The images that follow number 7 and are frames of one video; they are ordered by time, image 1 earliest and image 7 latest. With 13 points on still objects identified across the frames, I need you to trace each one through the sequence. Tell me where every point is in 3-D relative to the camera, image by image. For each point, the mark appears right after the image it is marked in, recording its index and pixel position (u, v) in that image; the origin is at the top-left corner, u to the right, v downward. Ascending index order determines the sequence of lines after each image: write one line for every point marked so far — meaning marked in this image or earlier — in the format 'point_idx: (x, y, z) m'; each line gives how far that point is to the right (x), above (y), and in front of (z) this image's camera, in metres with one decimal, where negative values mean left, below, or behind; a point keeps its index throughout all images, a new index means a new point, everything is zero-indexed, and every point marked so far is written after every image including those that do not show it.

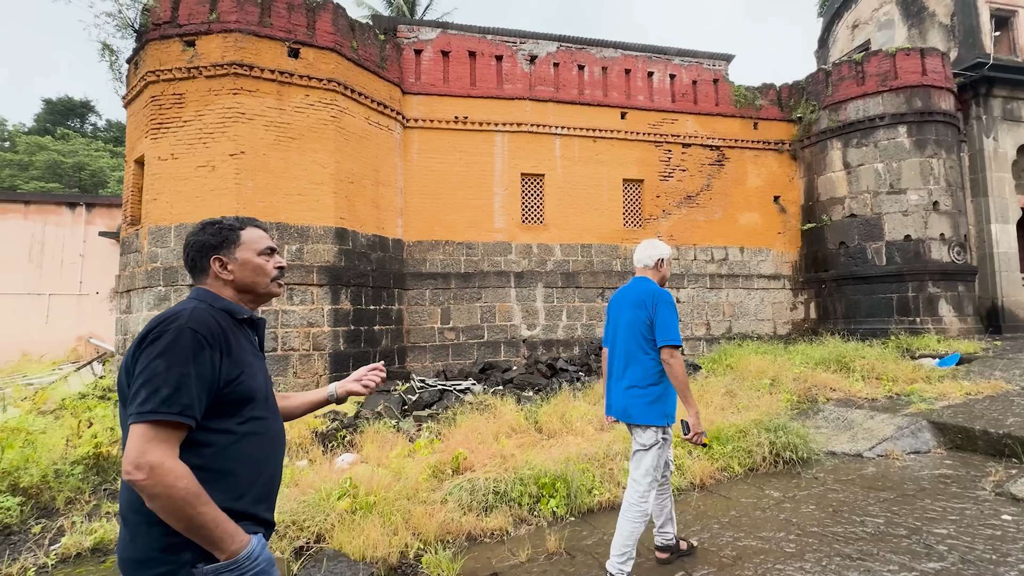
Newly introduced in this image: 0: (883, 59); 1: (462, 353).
0: (+7.0, +4.3, +8.5) m
1: (-0.9, -1.1, +7.9) m
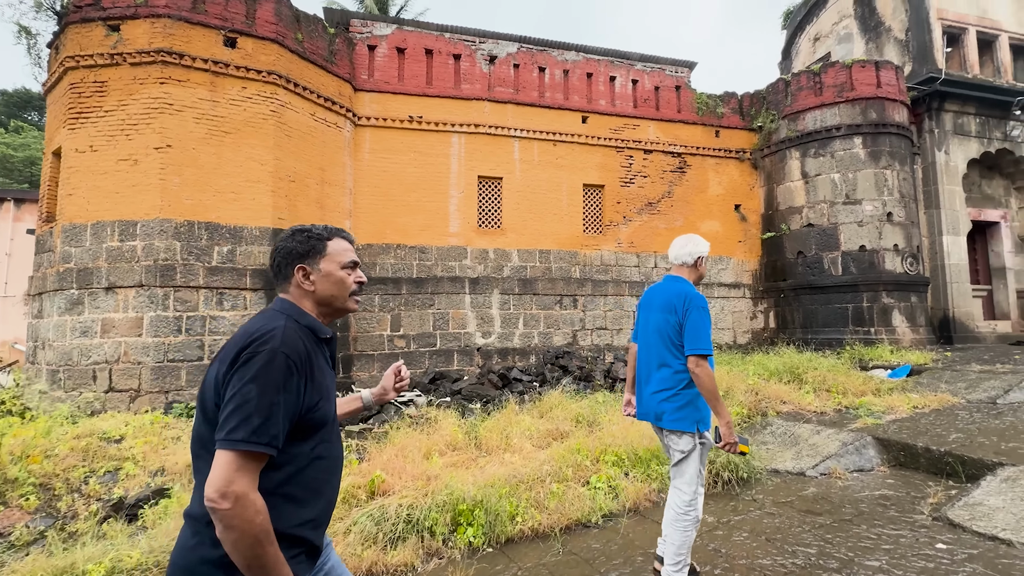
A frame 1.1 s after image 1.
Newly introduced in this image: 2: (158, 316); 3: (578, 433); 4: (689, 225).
0: (+6.2, +4.1, +8.6) m
1: (-1.7, -1.2, +7.5) m
2: (-4.5, -0.3, +5.7) m
3: (+0.7, -1.5, +4.8) m
4: (+3.6, +1.3, +9.1) m
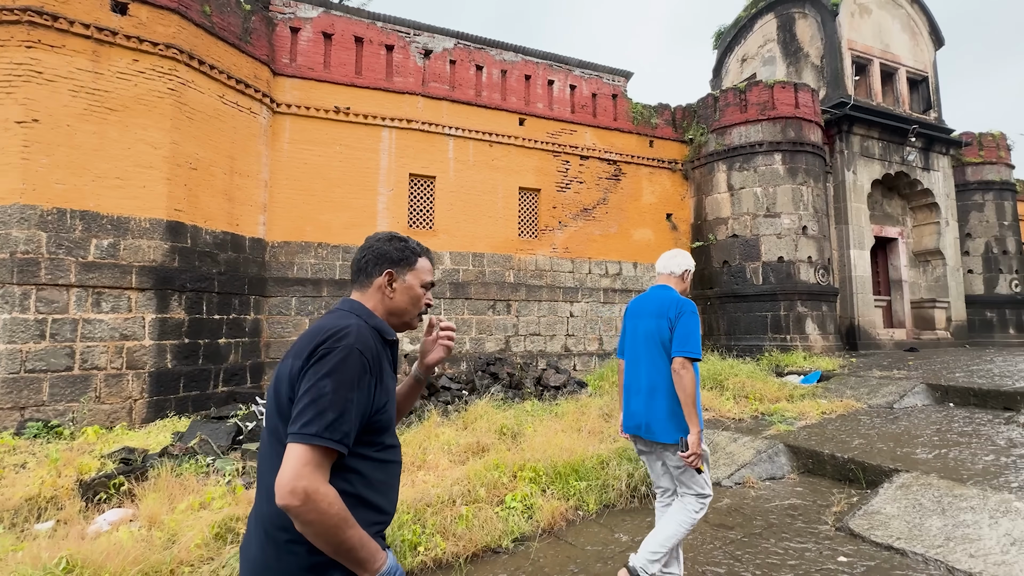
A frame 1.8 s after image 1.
0: (+5.0, +4.0, +9.0) m
1: (-2.8, -1.3, +7.0) m
2: (-5.3, -0.3, +4.8) m
3: (-0.1, -1.6, +4.5) m
4: (+2.3, +1.1, +9.1) m
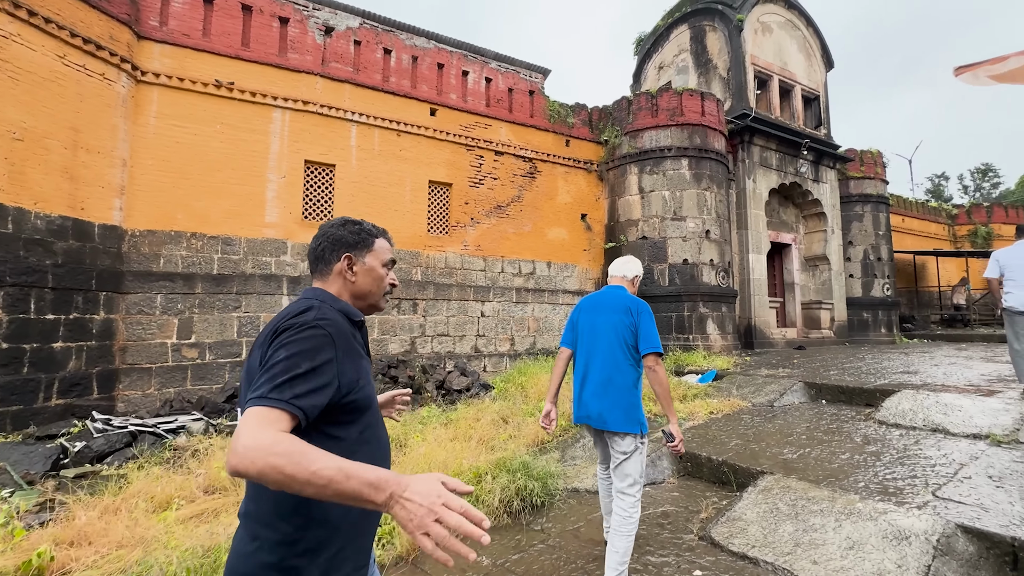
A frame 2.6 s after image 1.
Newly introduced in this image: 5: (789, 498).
0: (+3.3, +3.9, +9.2) m
1: (-4.2, -1.2, +6.2) m
2: (-6.4, -0.3, +3.7) m
3: (-1.2, -1.6, +4.1) m
4: (+0.5, +1.1, +9.0) m
5: (+1.9, -1.4, +3.1) m
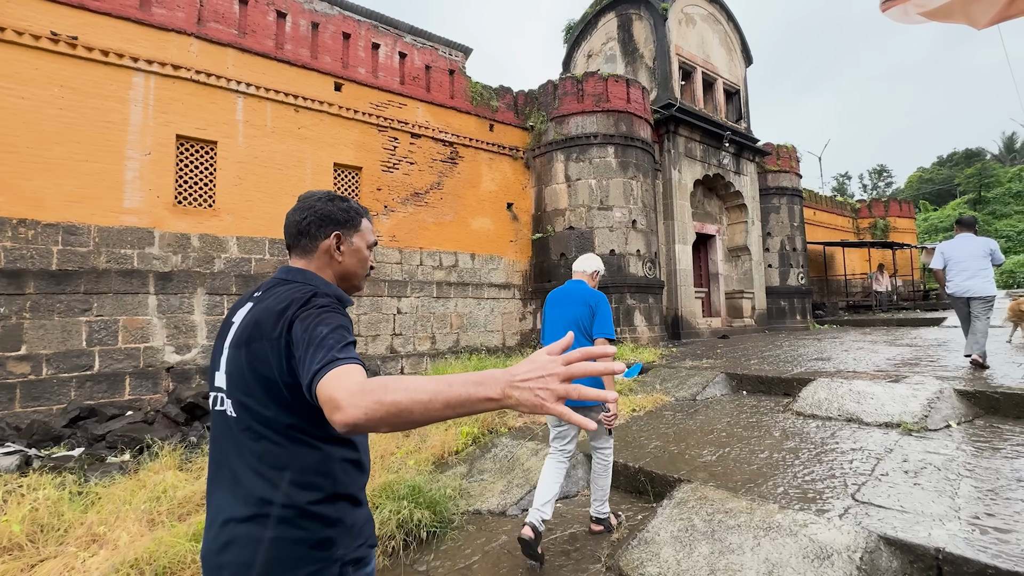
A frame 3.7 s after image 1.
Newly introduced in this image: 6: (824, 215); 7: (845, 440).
0: (+1.7, +4.1, +8.9) m
1: (-5.3, -1.2, +5.1) m
2: (-7.2, -0.3, +2.3) m
3: (-2.1, -1.5, +3.4) m
4: (-1.0, +1.3, +8.4) m
5: (+1.2, -1.4, +2.7) m
6: (+12.1, +2.8, +17.4) m
7: (+2.7, -1.2, +3.6) m
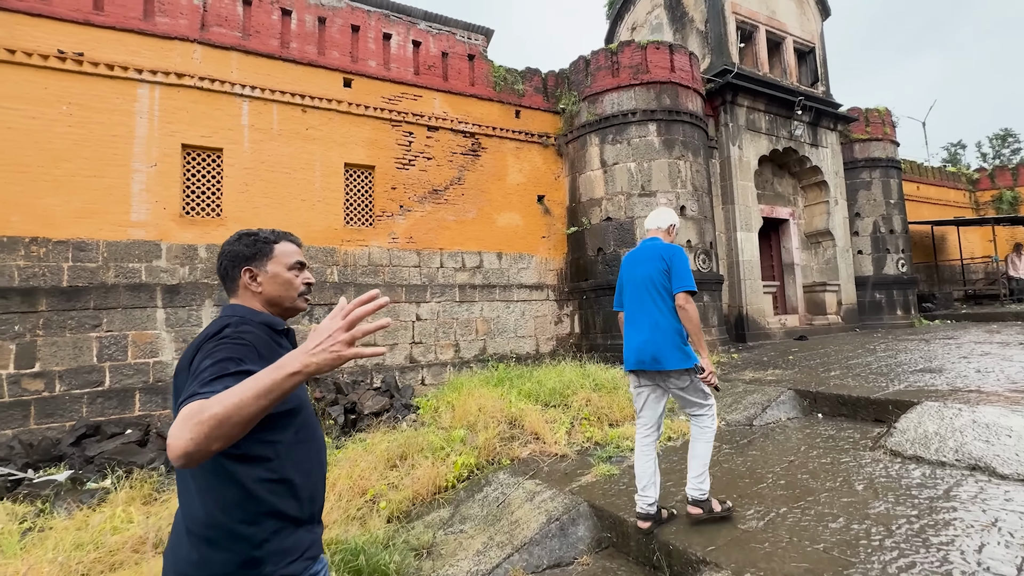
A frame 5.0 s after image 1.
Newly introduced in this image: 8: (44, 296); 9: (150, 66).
0: (+2.2, +4.1, +7.9) m
1: (-5.2, -1.4, +5.1) m
2: (-7.5, -0.6, +2.6) m
3: (-2.2, -1.7, +2.9) m
4: (-0.5, +1.2, +7.8) m
5: (+0.9, -1.4, +1.8) m
6: (+13.7, +3.2, +14.7) m
7: (+2.5, -1.2, +2.5) m
8: (-5.4, -0.1, +5.2) m
9: (-4.7, +2.9, +5.9) m
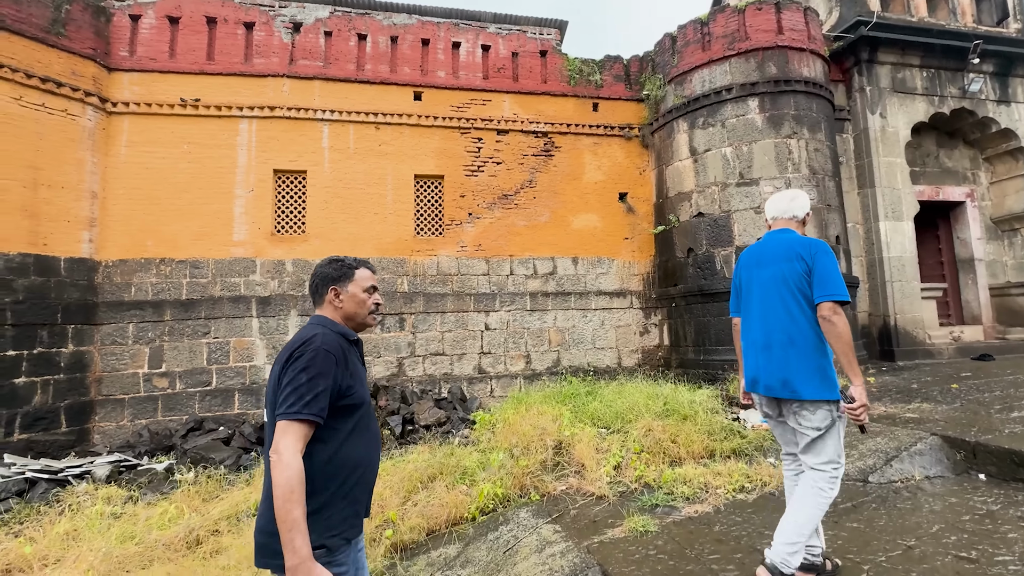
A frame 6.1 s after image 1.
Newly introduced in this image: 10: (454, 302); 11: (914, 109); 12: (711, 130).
0: (+3.3, +4.0, +6.7) m
1: (-4.4, -1.6, +6.0) m
2: (-7.3, -0.8, +4.2) m
3: (-2.2, -1.8, +3.1) m
4: (+0.7, +1.1, +7.3) m
5: (+0.5, -1.4, +1.2) m
6: (+16.3, +3.3, +10.3) m
7: (+2.2, -1.2, +1.4) m
8: (-4.7, -0.3, +6.1) m
9: (-3.9, +2.7, +6.6) m
10: (-0.9, -0.2, +6.8) m
11: (+6.5, +2.9, +7.3) m
12: (+3.0, +2.3, +6.7) m
